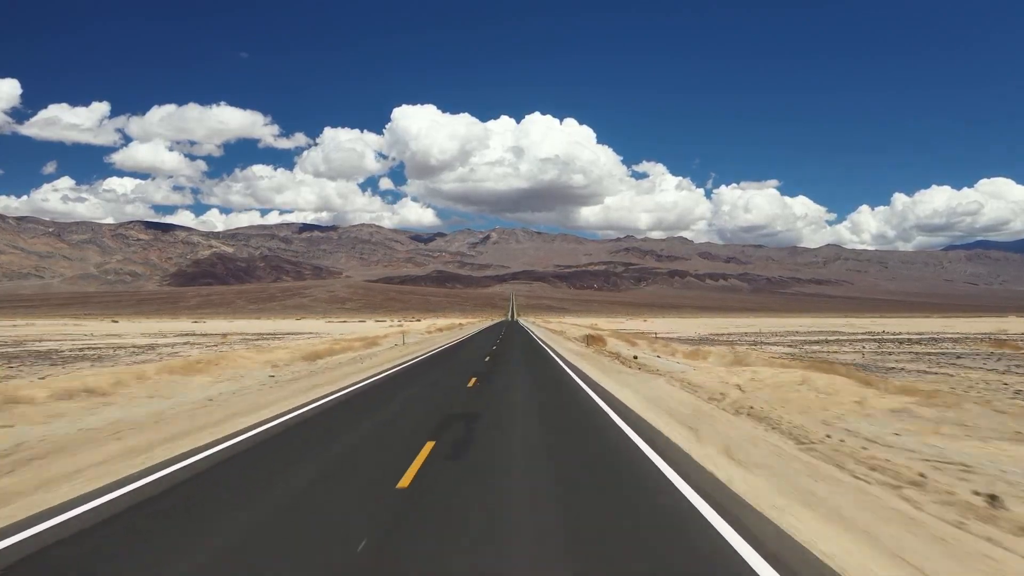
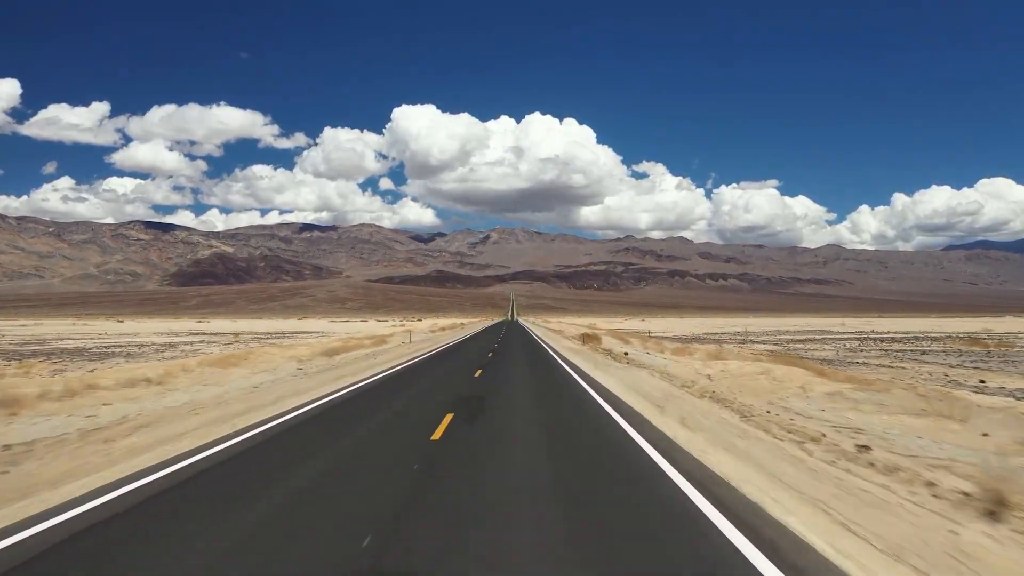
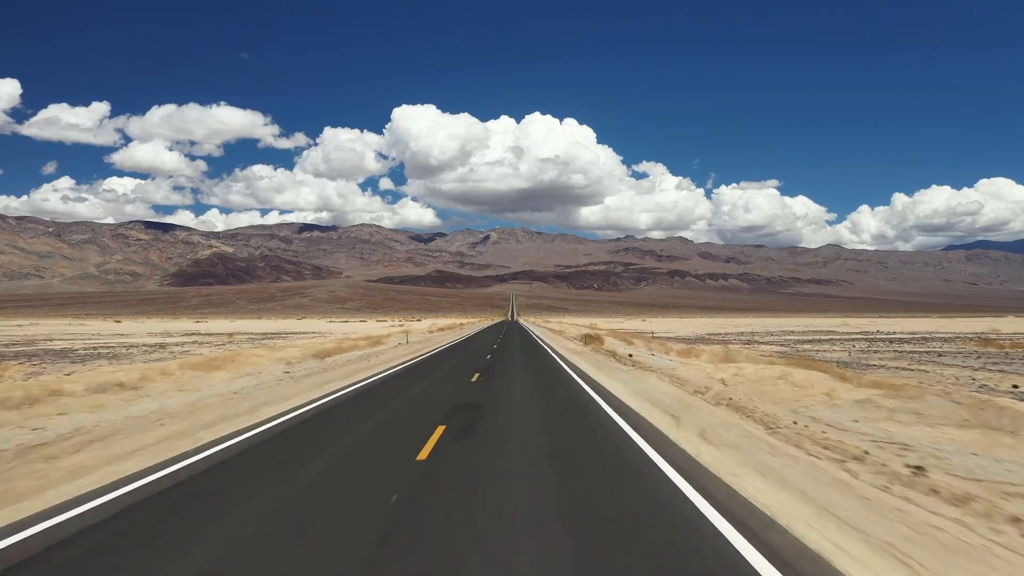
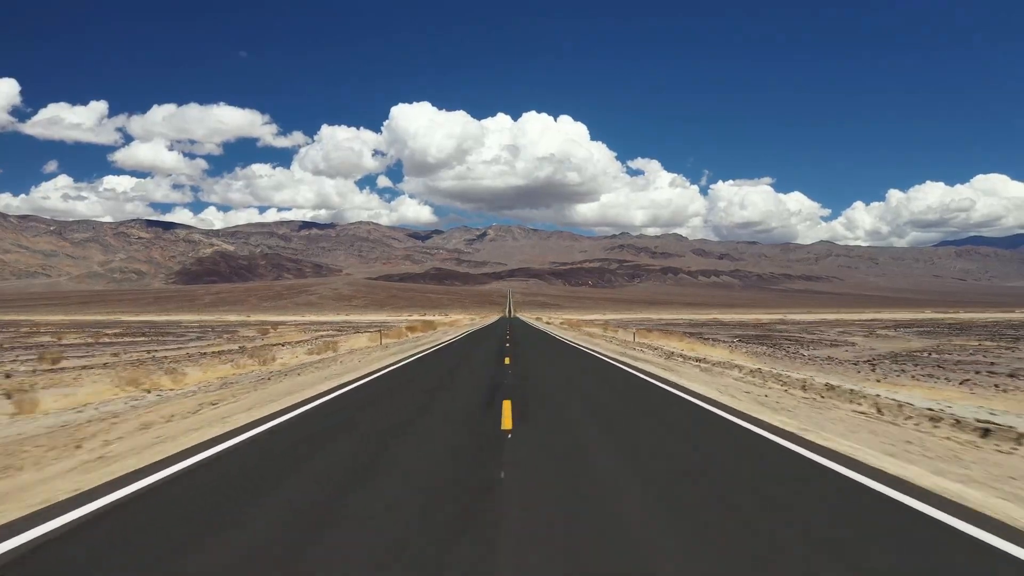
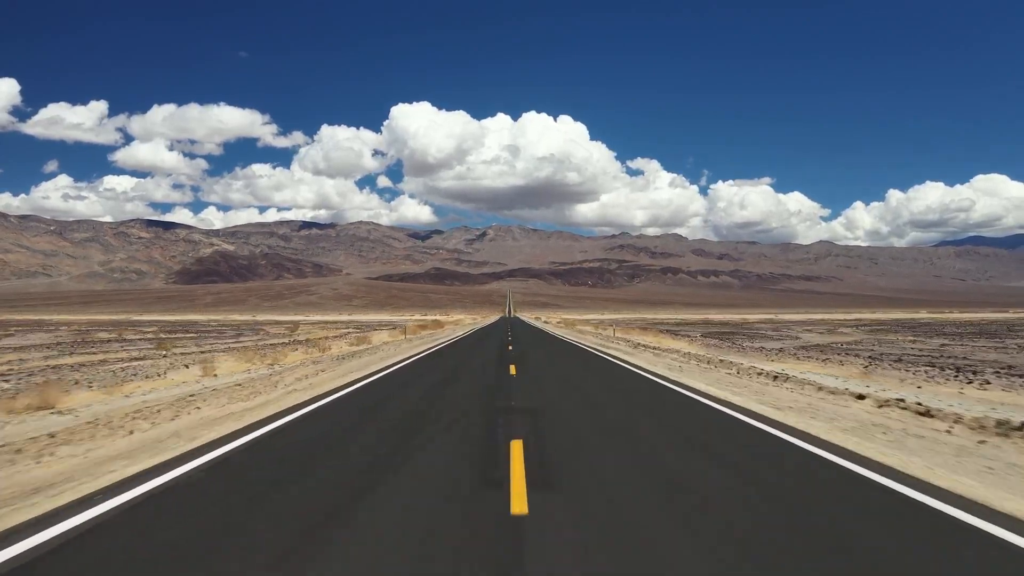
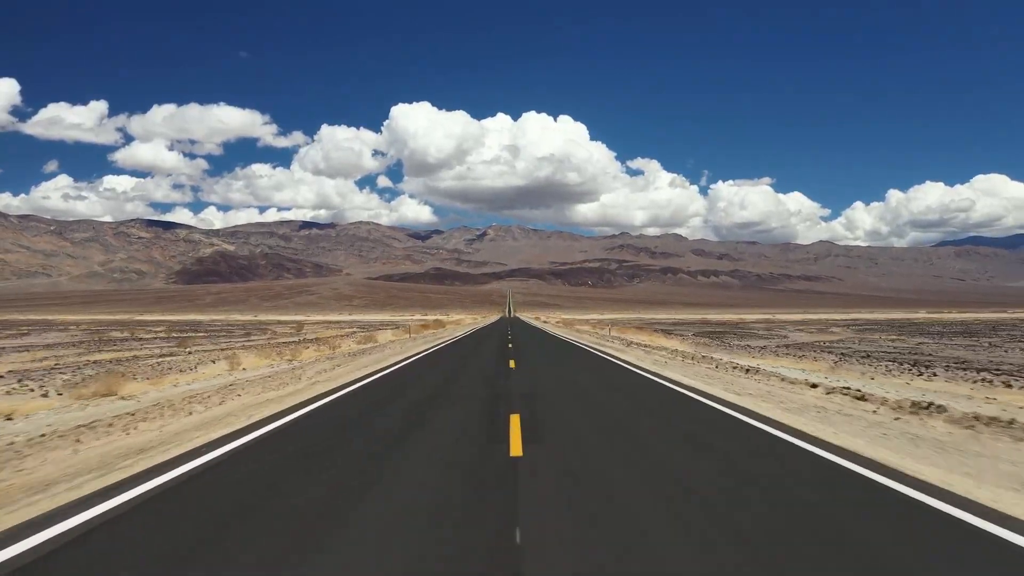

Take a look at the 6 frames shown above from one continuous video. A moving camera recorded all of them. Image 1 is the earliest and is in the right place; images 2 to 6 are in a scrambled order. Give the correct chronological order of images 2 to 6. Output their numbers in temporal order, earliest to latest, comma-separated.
5, 3, 4, 2, 6
